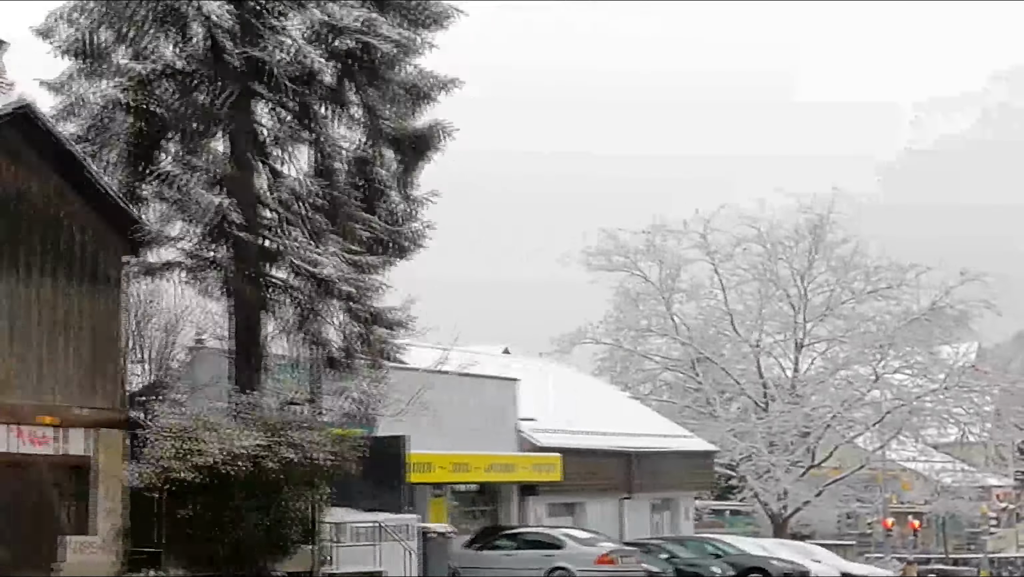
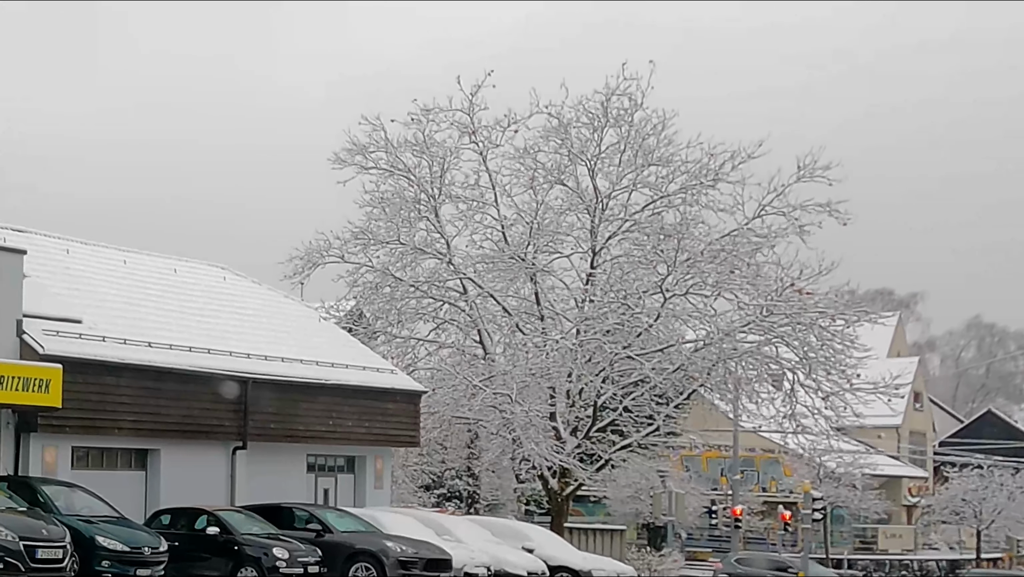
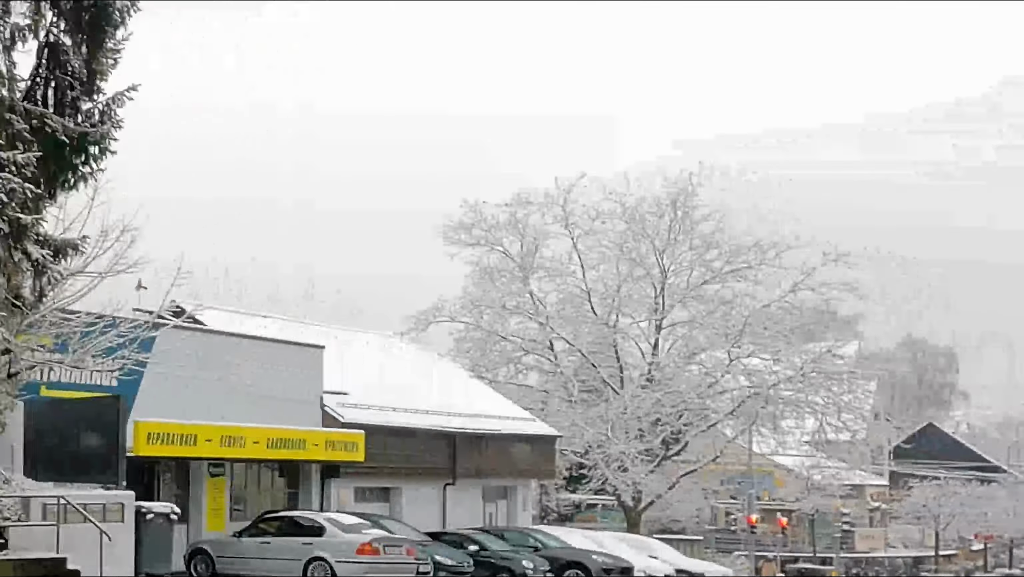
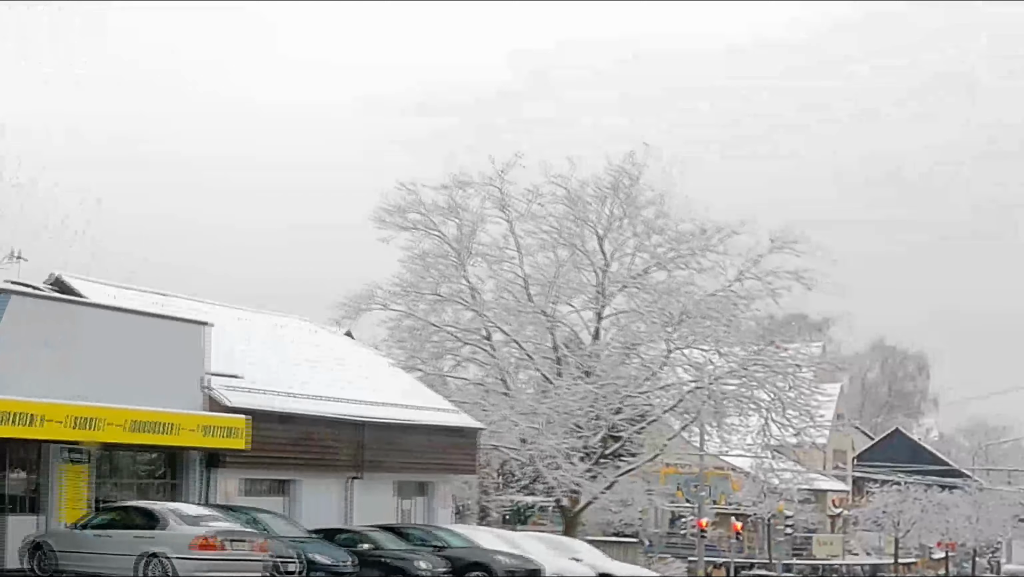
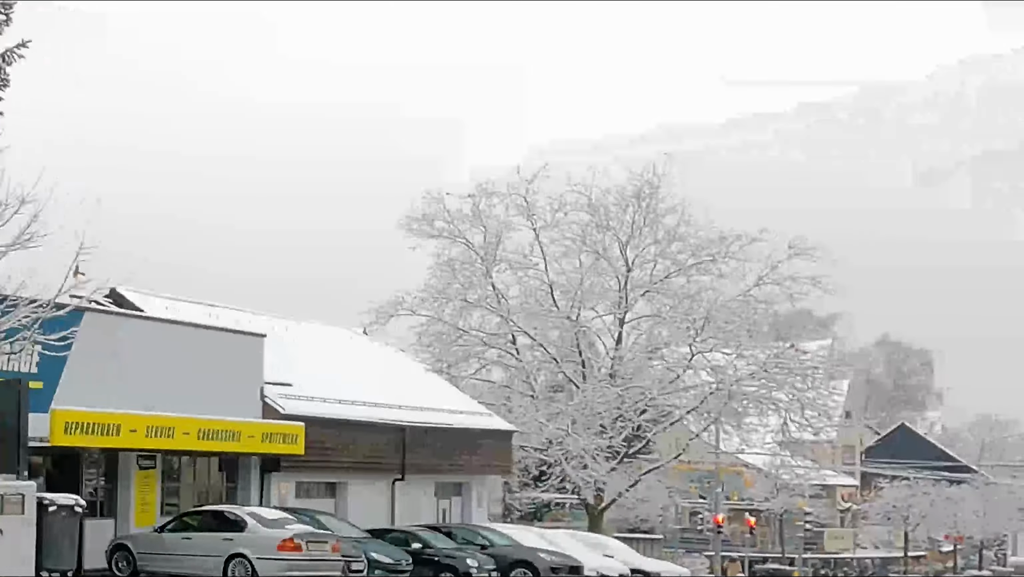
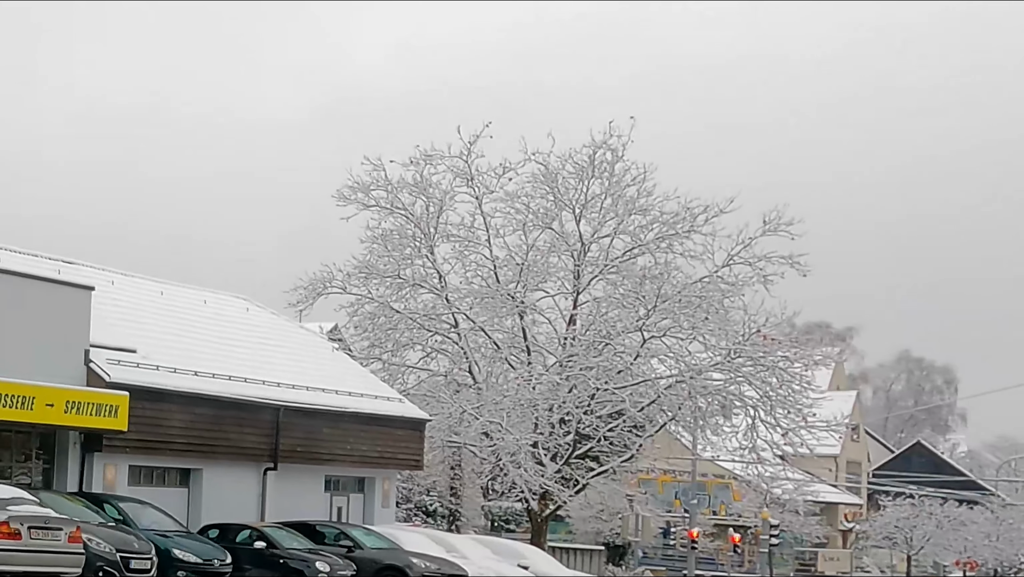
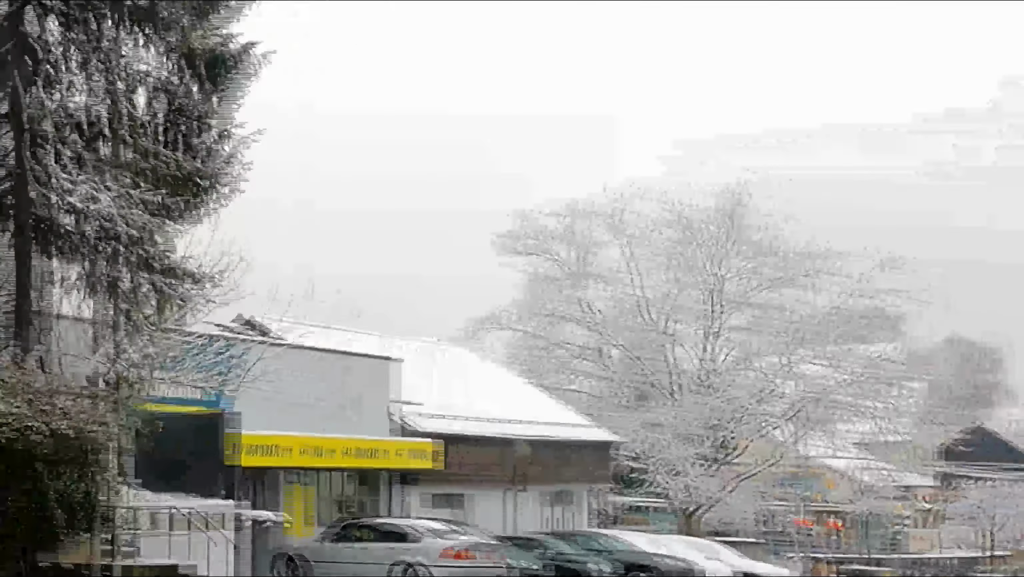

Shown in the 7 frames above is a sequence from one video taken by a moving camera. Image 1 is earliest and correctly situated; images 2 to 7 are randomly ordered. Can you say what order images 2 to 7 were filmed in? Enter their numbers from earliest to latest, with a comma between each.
7, 3, 5, 4, 6, 2
